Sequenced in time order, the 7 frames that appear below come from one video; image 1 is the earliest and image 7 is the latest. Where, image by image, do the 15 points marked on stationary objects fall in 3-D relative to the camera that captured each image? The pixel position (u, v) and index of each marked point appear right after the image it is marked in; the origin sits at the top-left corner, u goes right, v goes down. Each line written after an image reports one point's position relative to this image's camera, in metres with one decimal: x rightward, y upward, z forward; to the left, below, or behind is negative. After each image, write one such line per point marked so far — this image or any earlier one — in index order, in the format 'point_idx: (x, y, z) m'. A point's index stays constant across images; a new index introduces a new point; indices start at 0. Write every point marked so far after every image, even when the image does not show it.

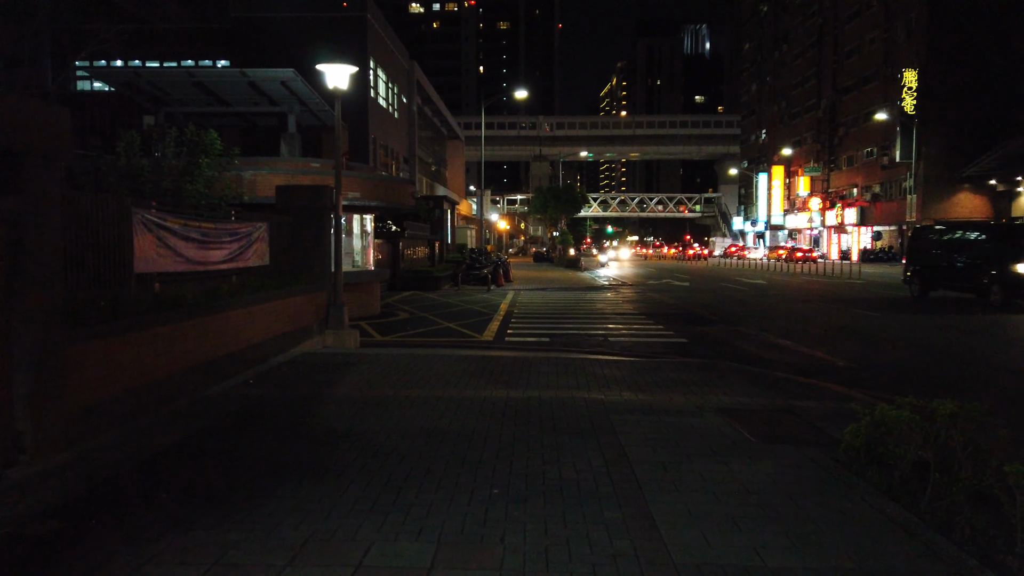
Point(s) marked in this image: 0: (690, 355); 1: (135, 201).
0: (+2.9, -1.1, +12.6) m
1: (-4.3, +1.0, +8.4) m
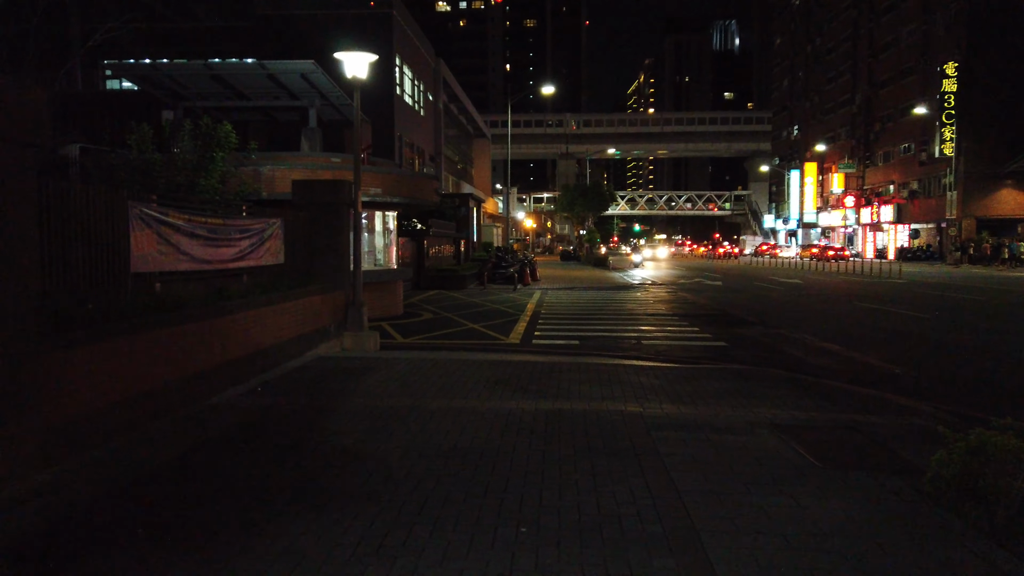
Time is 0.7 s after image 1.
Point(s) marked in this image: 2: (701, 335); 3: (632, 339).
0: (+3.4, -1.1, +11.7) m
1: (-4.0, +1.0, +7.8) m
2: (+4.0, -1.0, +15.8) m
3: (+2.4, -1.0, +14.8) m
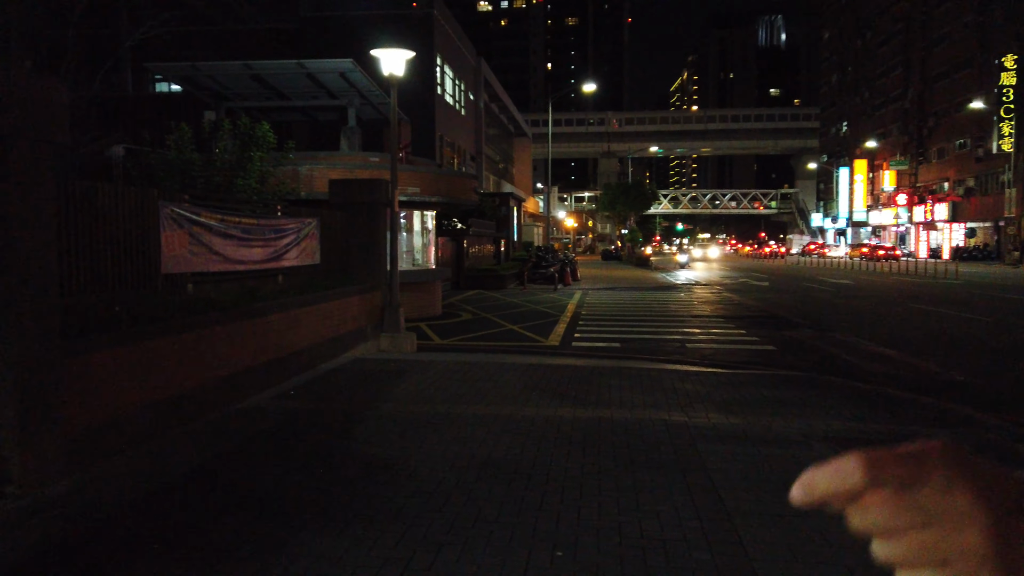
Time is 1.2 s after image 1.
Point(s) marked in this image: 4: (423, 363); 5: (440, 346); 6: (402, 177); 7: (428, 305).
0: (+4.0, -1.2, +11.2) m
1: (-3.6, +1.0, +7.7) m
2: (+4.8, -1.0, +15.2) m
3: (+3.1, -1.0, +14.3) m
4: (-1.3, -1.1, +10.7) m
5: (-1.3, -1.0, +13.6) m
6: (-2.7, +2.8, +18.6) m
7: (-2.1, -0.4, +18.4) m
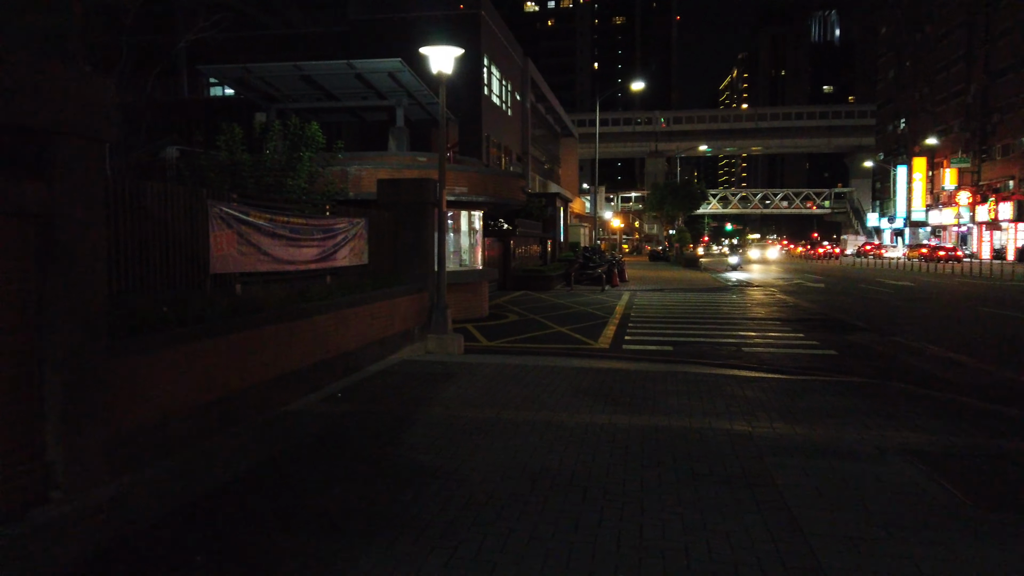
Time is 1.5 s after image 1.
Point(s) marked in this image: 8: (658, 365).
0: (+4.7, -1.2, +10.7) m
1: (-3.0, +1.0, +7.6) m
2: (+5.7, -1.0, +14.6) m
3: (+4.1, -1.1, +13.8) m
4: (-0.6, -1.1, +10.5) m
5: (-0.4, -1.1, +13.4) m
6: (-1.5, +2.7, +18.5) m
7: (-0.9, -0.5, +18.2) m
8: (+2.2, -1.2, +11.2) m
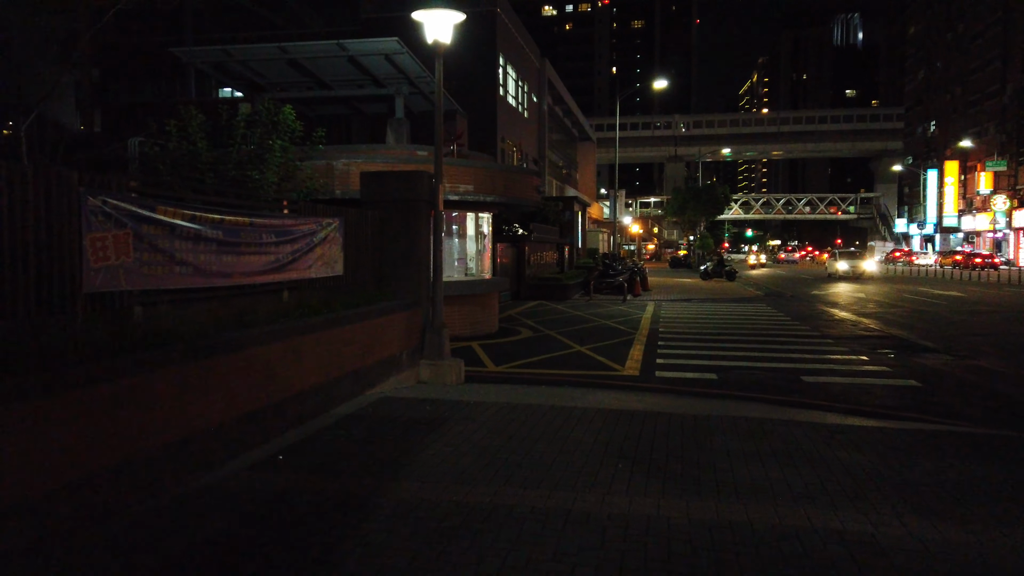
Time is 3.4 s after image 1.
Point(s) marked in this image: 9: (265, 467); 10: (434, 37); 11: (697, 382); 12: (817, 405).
0: (+4.8, -1.4, +8.3) m
1: (-3.0, +0.8, +5.5) m
2: (+5.9, -1.3, +12.3) m
3: (+4.2, -1.3, +11.5) m
4: (-0.5, -1.3, +8.2) m
5: (-0.3, -1.3, +11.2) m
6: (-1.2, +2.5, +16.3) m
7: (-0.6, -0.7, +16.0) m
8: (+2.3, -1.4, +8.9) m
9: (-1.9, -1.4, +5.9) m
10: (-1.1, +3.5, +10.4) m
11: (+2.7, -1.4, +11.0) m
12: (+3.6, -1.4, +8.9) m
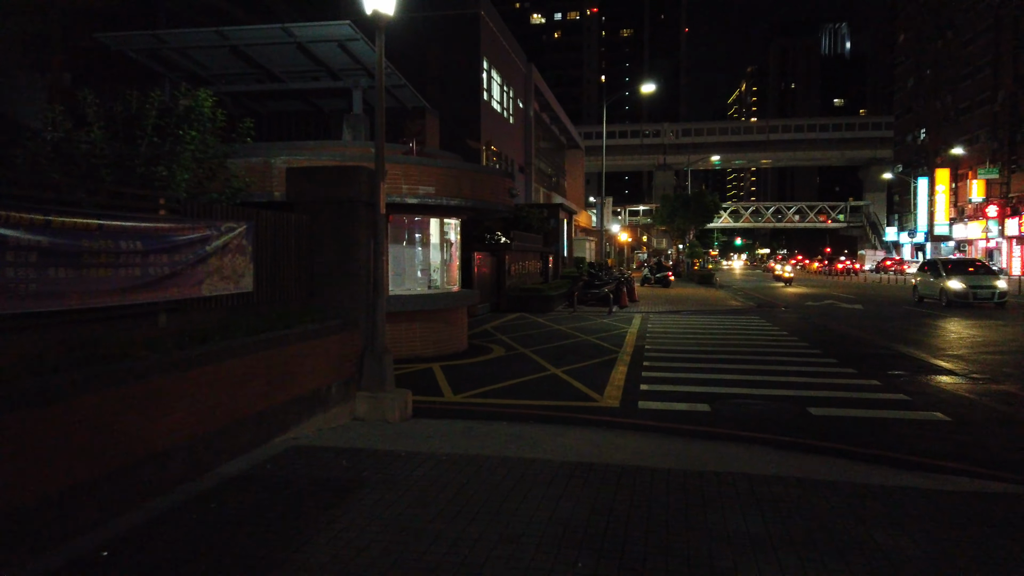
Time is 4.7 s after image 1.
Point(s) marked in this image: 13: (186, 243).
0: (+4.3, -1.6, +6.7) m
1: (-3.5, +0.6, +3.7) m
2: (+5.4, -1.5, +10.6) m
3: (+3.7, -1.5, +9.9) m
4: (-1.0, -1.5, +6.5) m
5: (-0.8, -1.5, +9.4) m
6: (-1.9, +2.2, +14.6) m
7: (-1.2, -1.0, +14.3) m
8: (+1.8, -1.6, +7.2) m
9: (-2.4, -1.6, +4.1) m
10: (-1.6, +3.3, +8.8) m
11: (+2.2, -1.6, +9.3) m
12: (+3.1, -1.6, +7.2) m
13: (-2.8, +0.4, +6.6) m
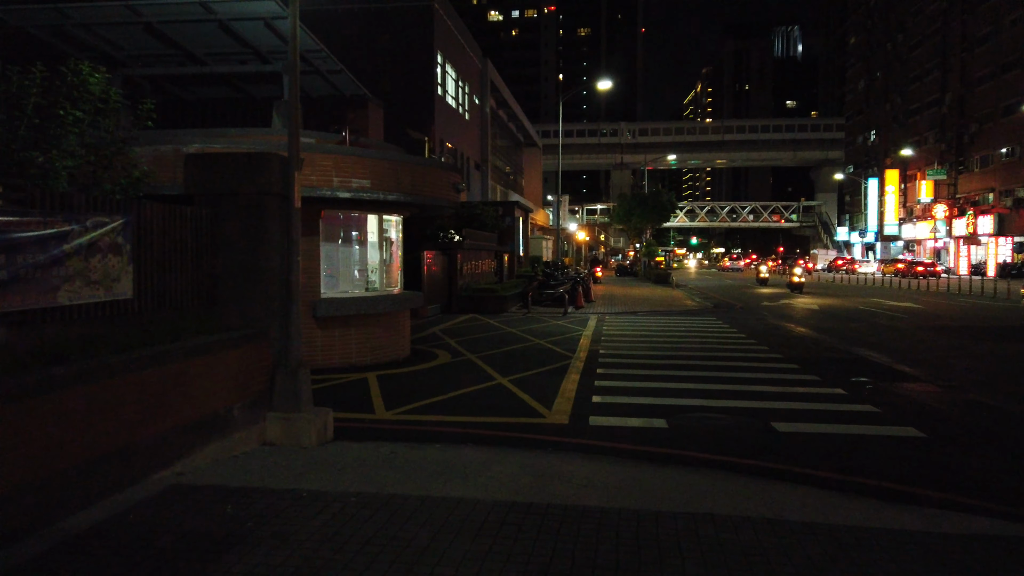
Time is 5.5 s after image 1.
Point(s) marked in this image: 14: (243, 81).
0: (+3.7, -1.6, +5.9) m
1: (-3.9, +0.6, +2.5) m
2: (+4.6, -1.6, +9.9) m
3: (+2.9, -1.6, +9.0) m
4: (-1.5, -1.5, +5.4) m
5: (-1.5, -1.6, +8.4) m
6: (-2.9, +2.2, +13.5) m
7: (-2.2, -1.0, +13.2) m
8: (+1.2, -1.6, +6.3) m
9: (-2.8, -1.6, +3.0) m
10: (-2.3, +3.2, +7.6) m
11: (+1.5, -1.6, +8.4) m
12: (+2.5, -1.6, +6.3) m
13: (-3.4, +0.4, +5.4) m
14: (-5.6, +4.3, +15.6) m
